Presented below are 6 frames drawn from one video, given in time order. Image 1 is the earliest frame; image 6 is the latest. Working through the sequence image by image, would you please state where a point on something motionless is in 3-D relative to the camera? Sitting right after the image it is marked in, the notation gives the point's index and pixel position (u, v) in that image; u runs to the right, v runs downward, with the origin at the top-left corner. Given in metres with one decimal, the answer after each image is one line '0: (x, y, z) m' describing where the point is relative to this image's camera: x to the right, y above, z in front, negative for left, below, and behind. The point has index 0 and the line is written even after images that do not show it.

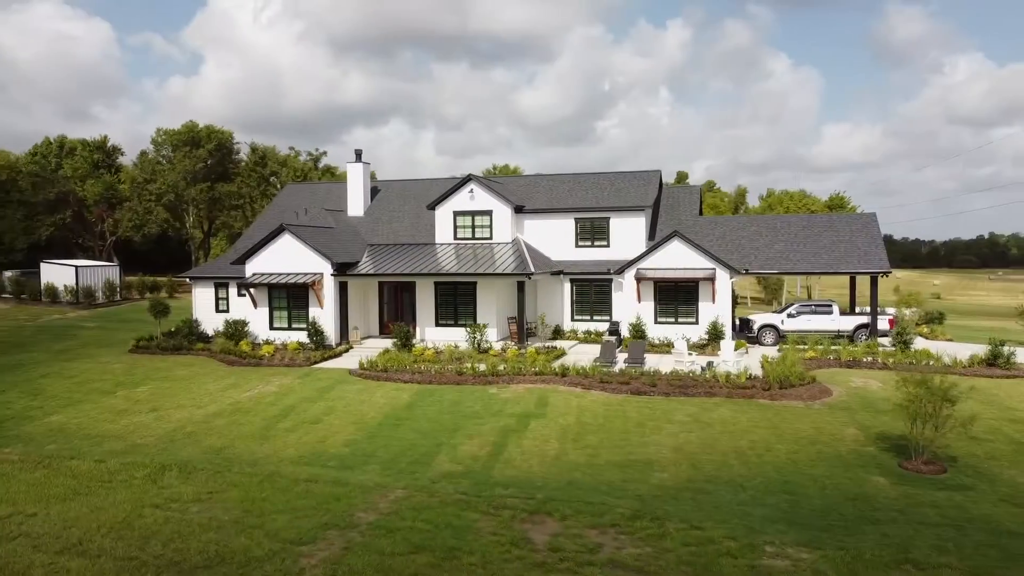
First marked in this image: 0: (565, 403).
0: (+1.2, -2.6, +18.5) m
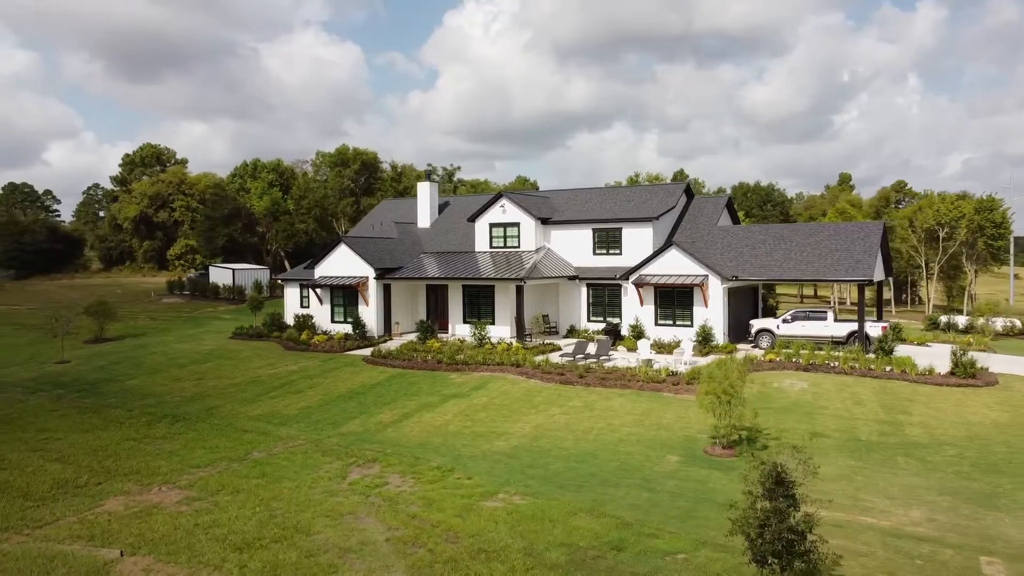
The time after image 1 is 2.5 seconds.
0: (-0.4, -2.7, +22.0) m
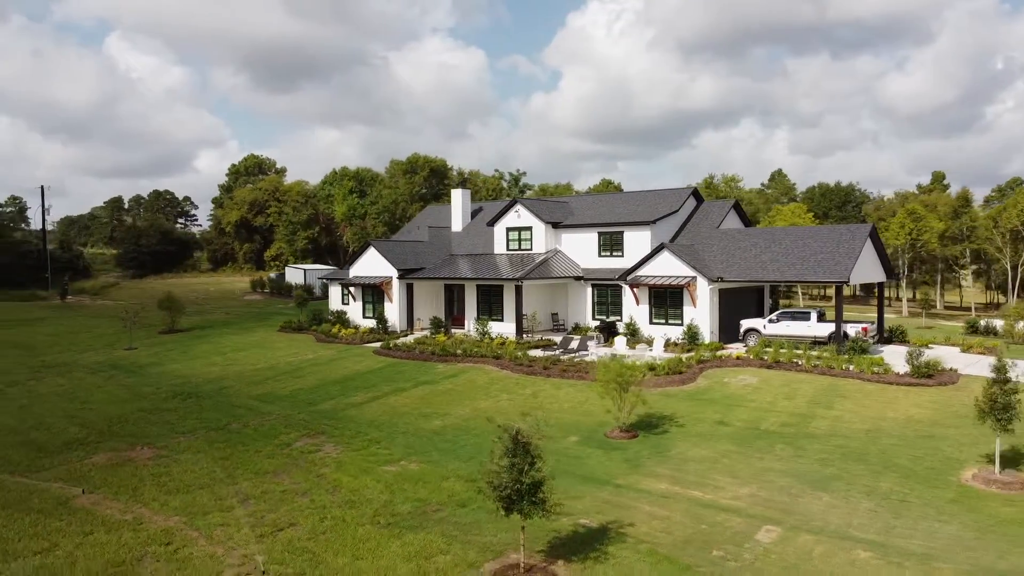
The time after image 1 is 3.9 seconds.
0: (-1.3, -2.7, +24.4) m
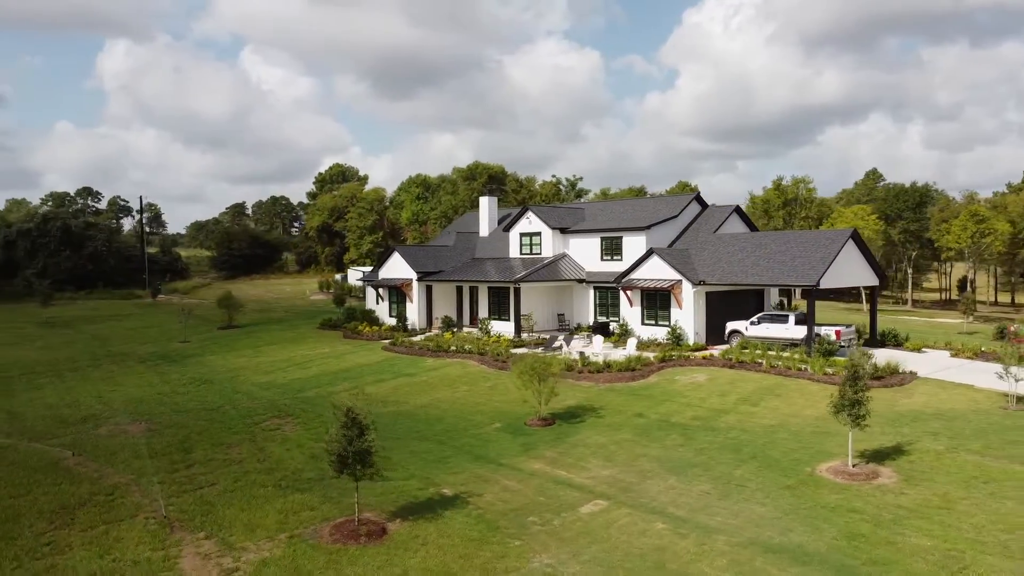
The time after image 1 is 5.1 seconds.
0: (-2.2, -2.7, +26.8) m
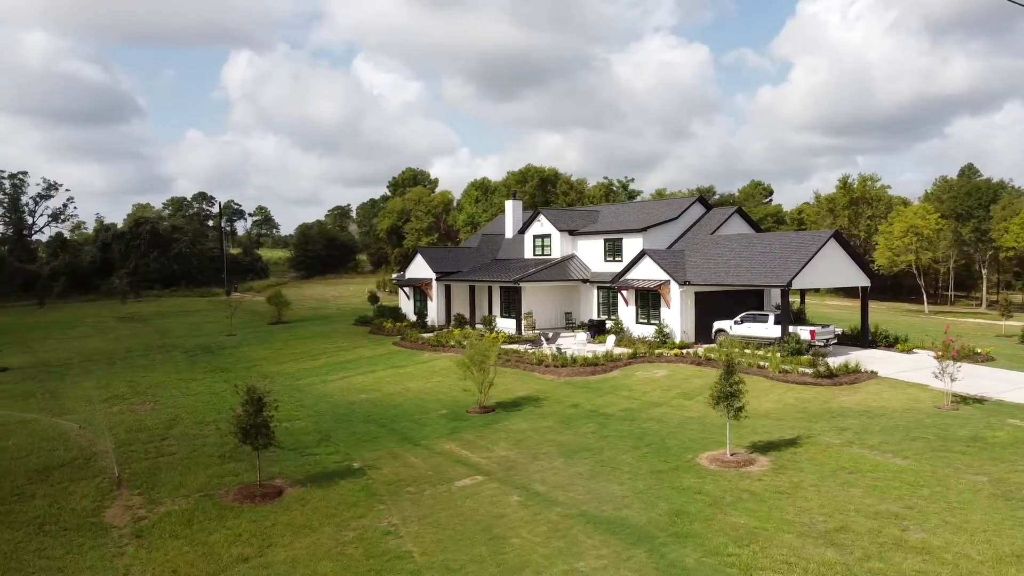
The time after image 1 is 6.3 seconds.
0: (-2.8, -2.7, +29.0) m
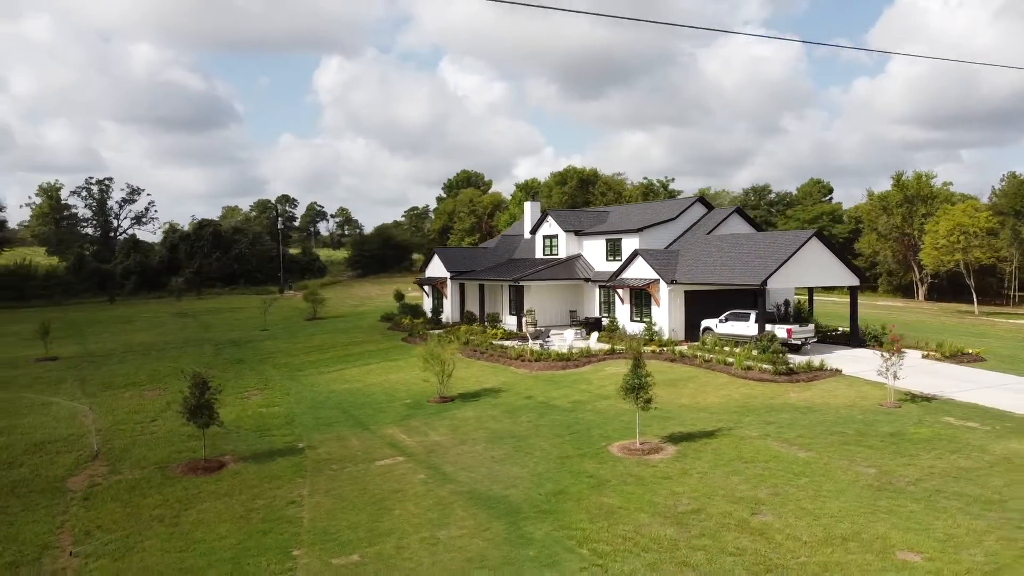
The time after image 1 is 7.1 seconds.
0: (-3.3, -2.6, +30.7) m
